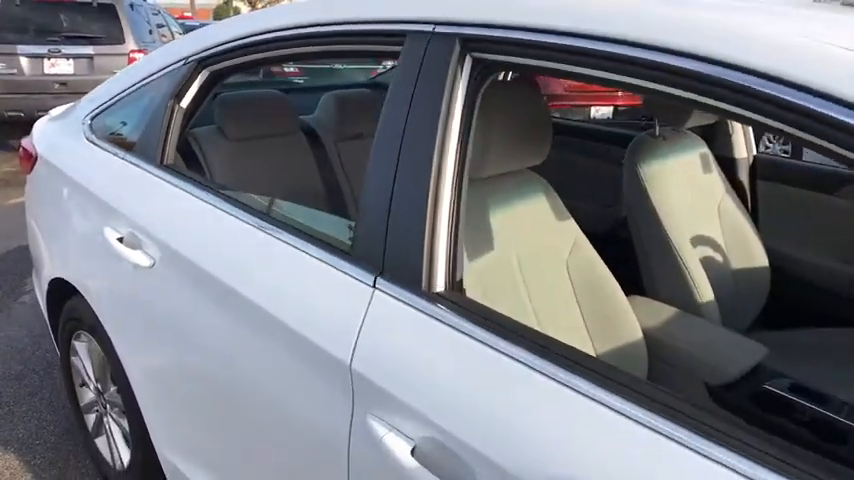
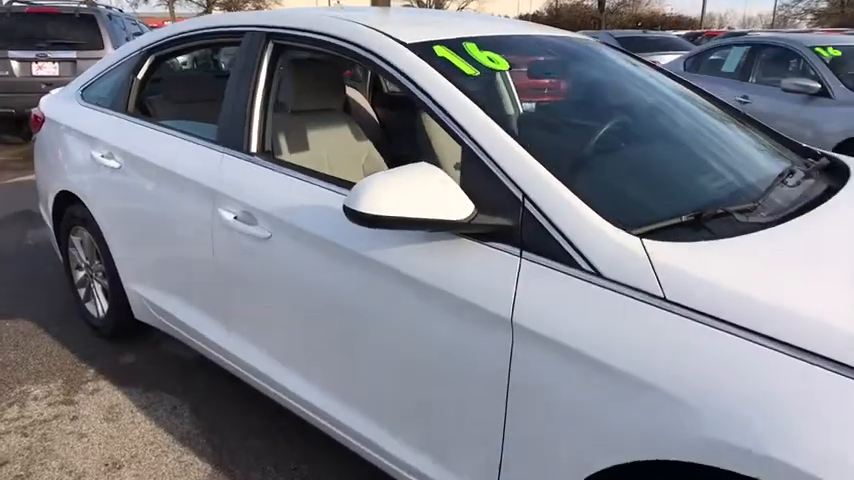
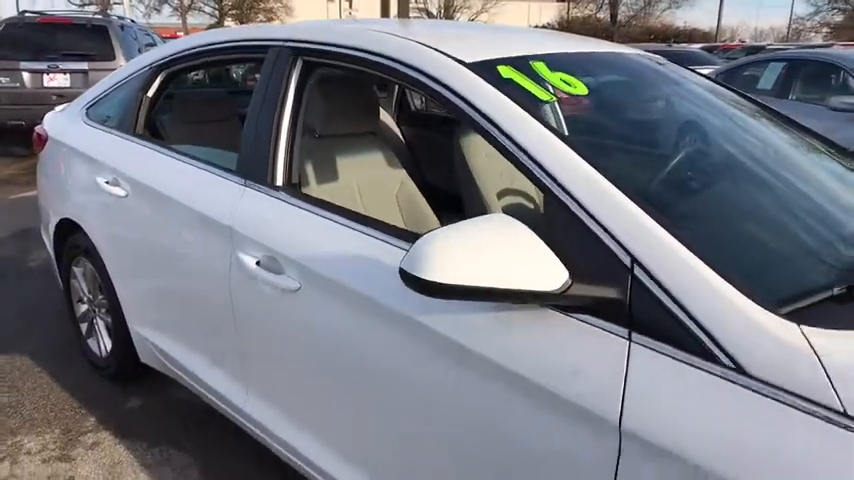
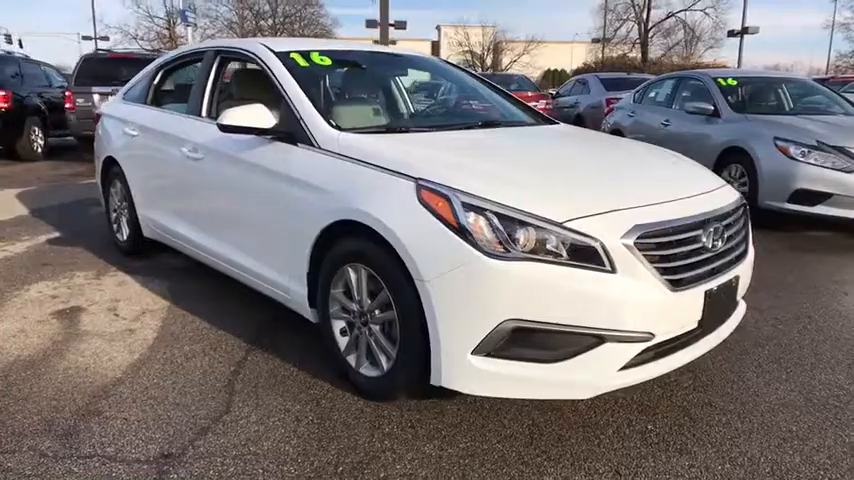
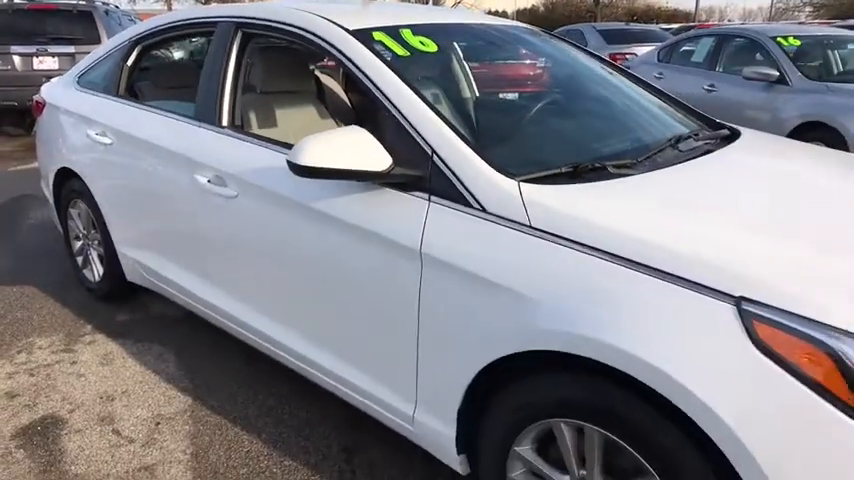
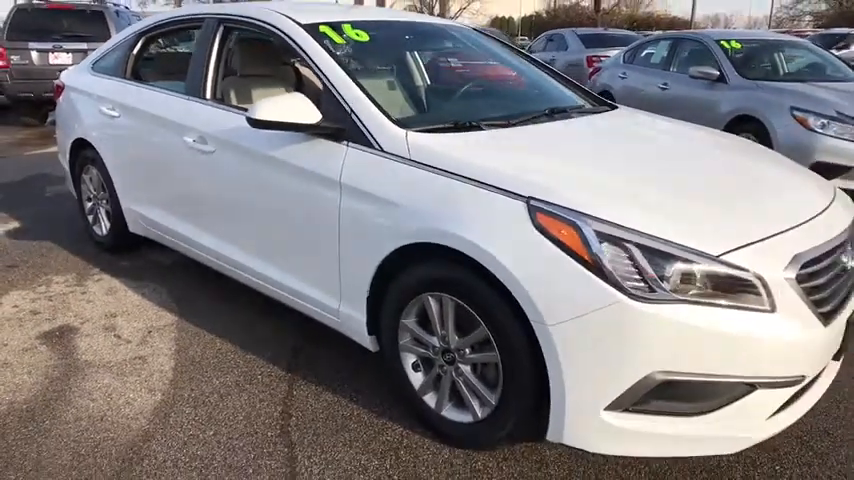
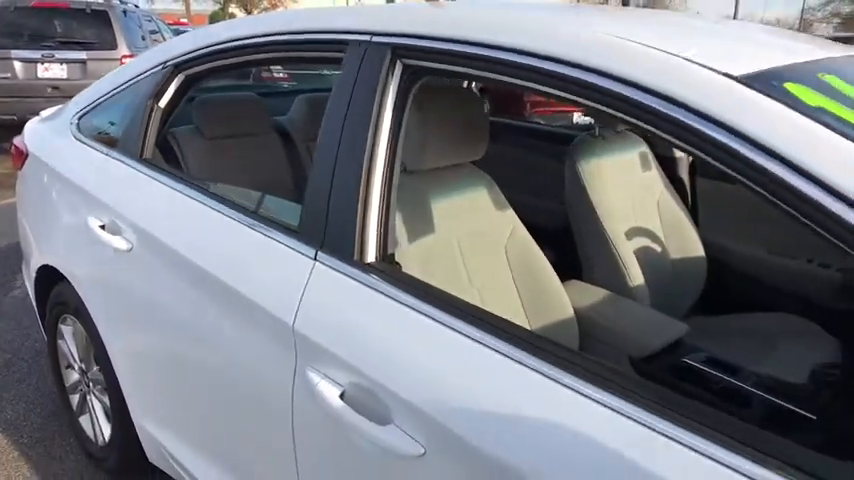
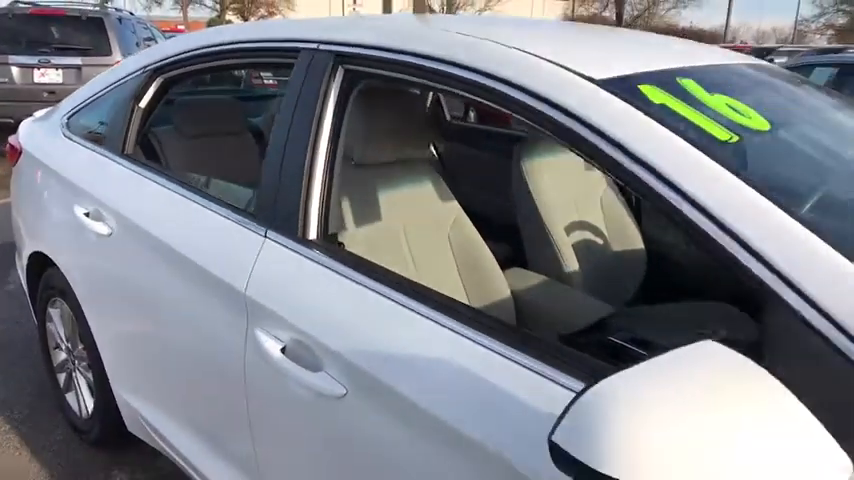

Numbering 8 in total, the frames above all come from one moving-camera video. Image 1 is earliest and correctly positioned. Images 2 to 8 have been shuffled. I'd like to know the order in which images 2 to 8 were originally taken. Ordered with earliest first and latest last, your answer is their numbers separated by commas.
7, 8, 3, 2, 5, 6, 4
